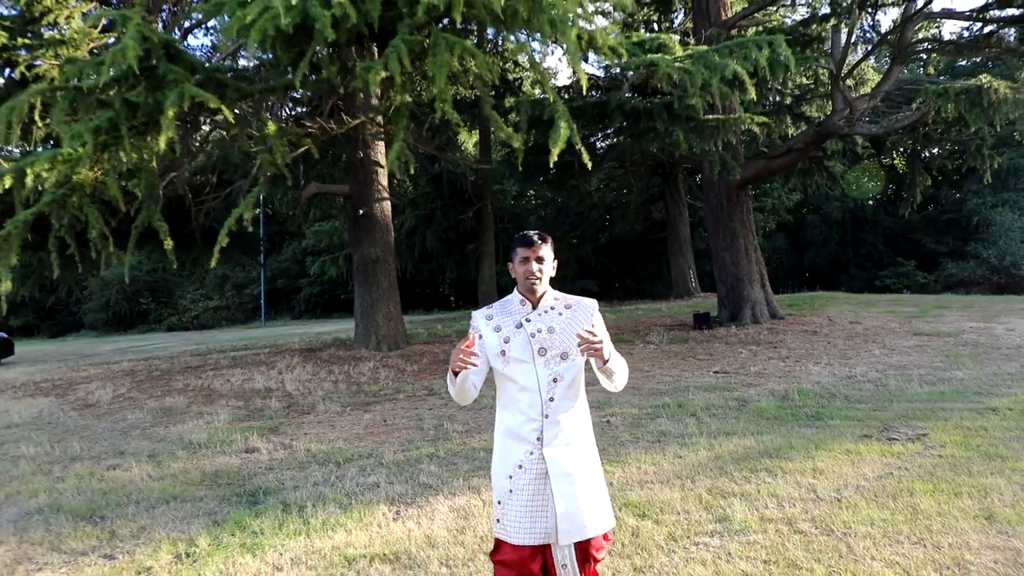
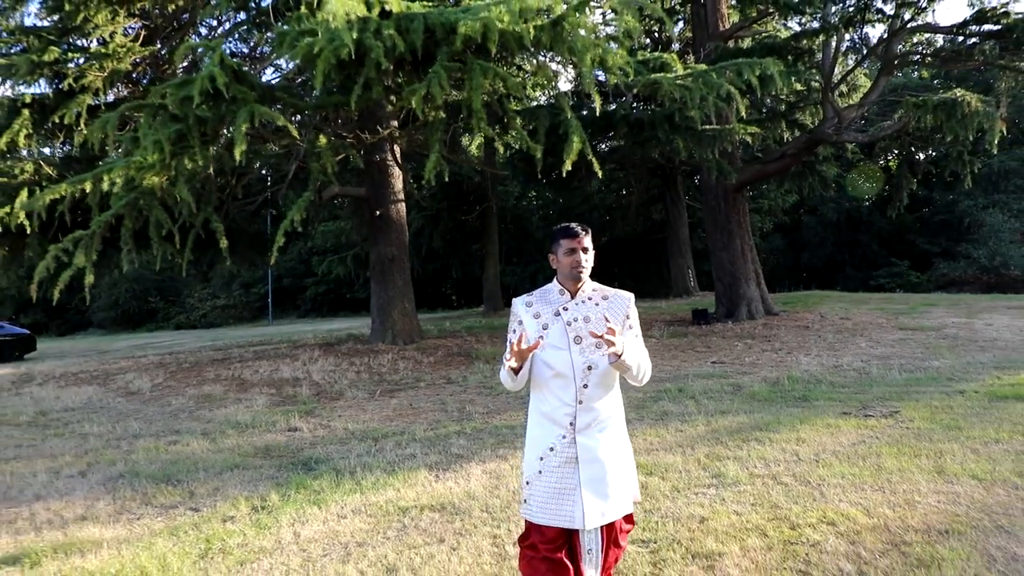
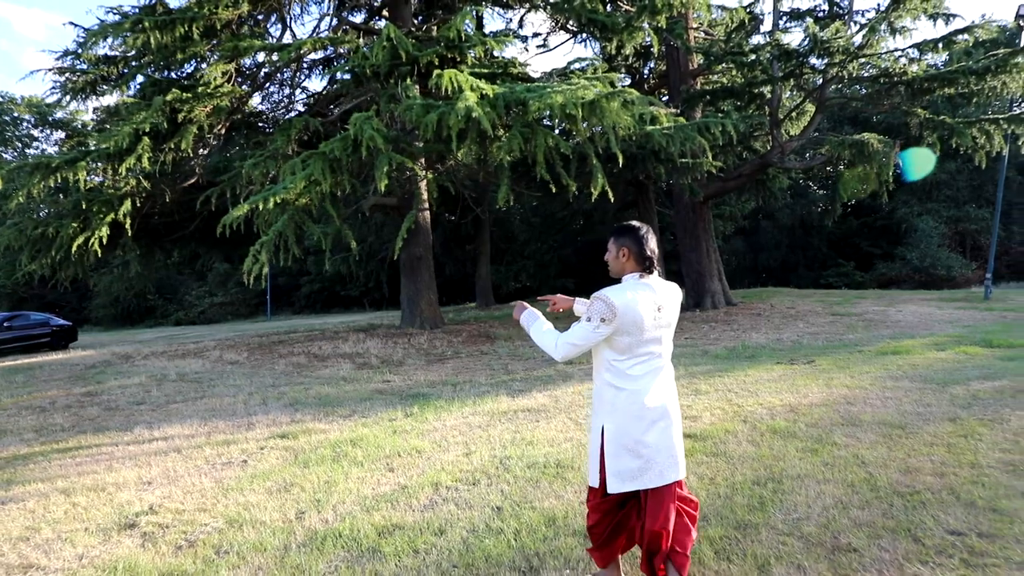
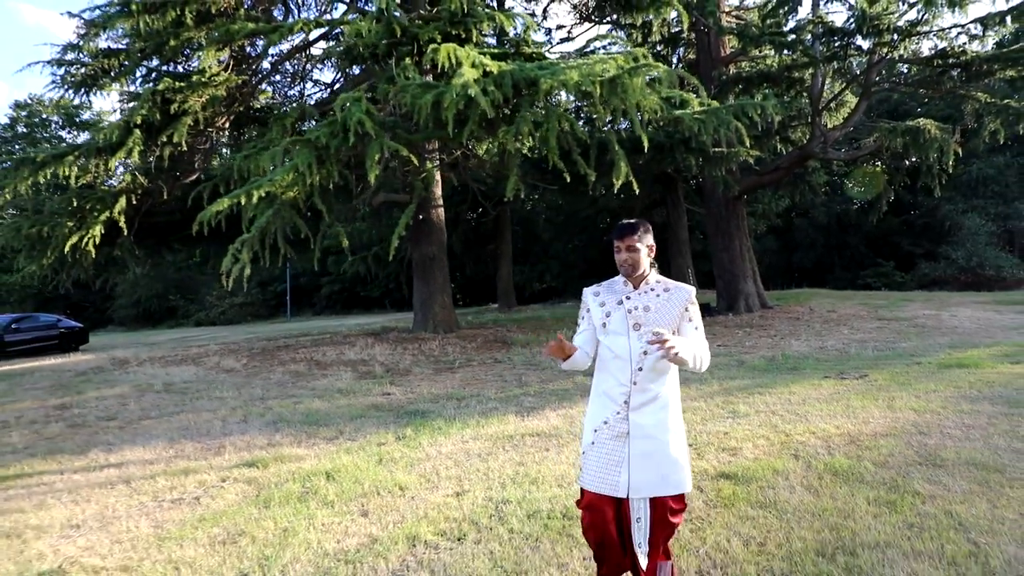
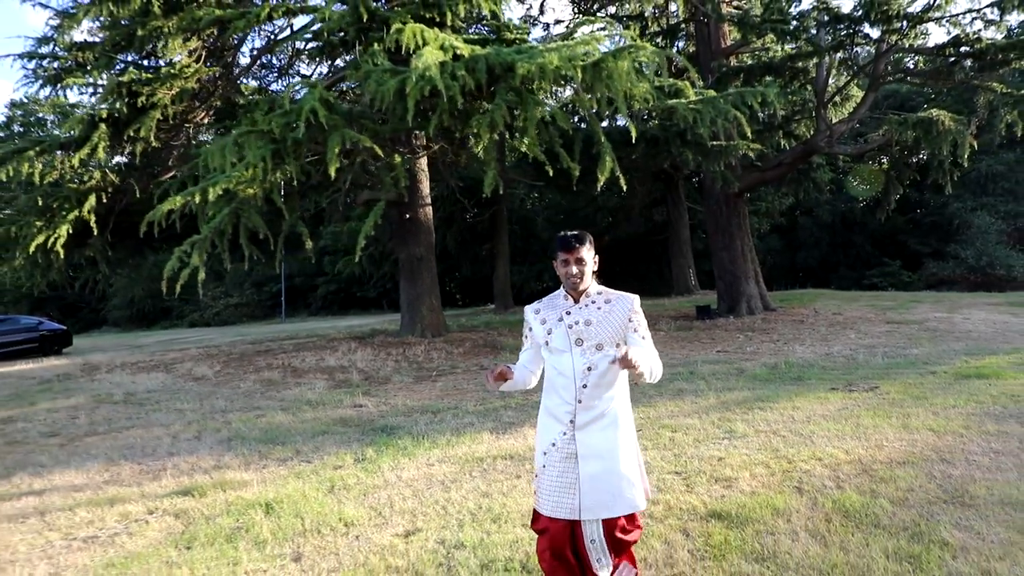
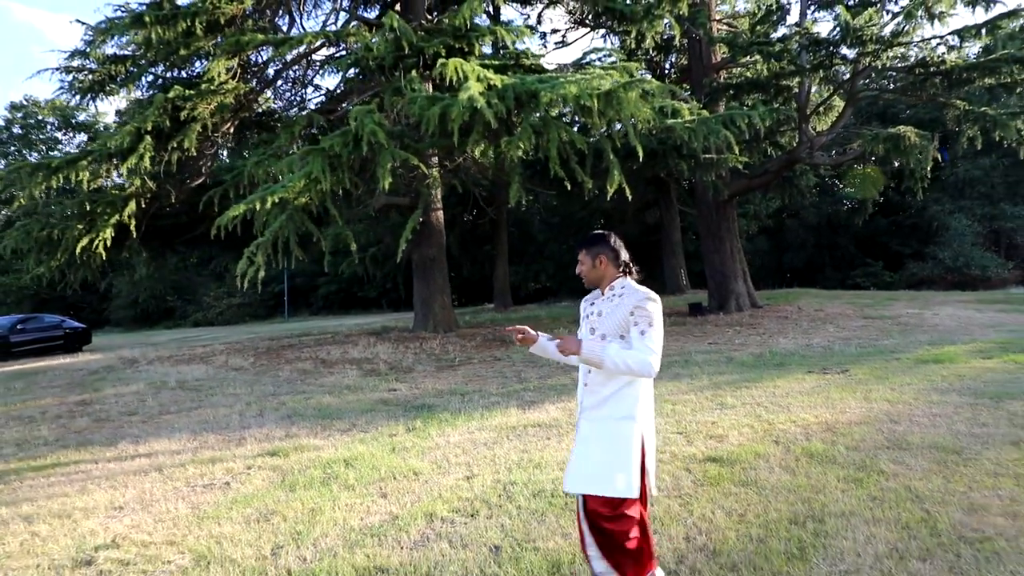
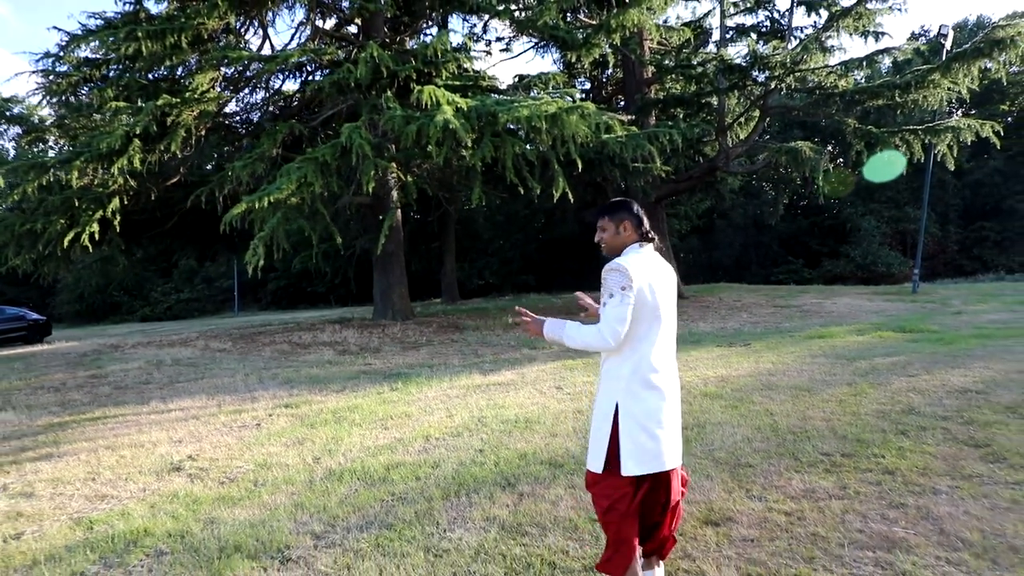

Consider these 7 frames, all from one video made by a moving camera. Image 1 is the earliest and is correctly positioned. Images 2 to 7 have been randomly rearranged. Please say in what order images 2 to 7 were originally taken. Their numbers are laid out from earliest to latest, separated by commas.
2, 5, 4, 6, 3, 7
